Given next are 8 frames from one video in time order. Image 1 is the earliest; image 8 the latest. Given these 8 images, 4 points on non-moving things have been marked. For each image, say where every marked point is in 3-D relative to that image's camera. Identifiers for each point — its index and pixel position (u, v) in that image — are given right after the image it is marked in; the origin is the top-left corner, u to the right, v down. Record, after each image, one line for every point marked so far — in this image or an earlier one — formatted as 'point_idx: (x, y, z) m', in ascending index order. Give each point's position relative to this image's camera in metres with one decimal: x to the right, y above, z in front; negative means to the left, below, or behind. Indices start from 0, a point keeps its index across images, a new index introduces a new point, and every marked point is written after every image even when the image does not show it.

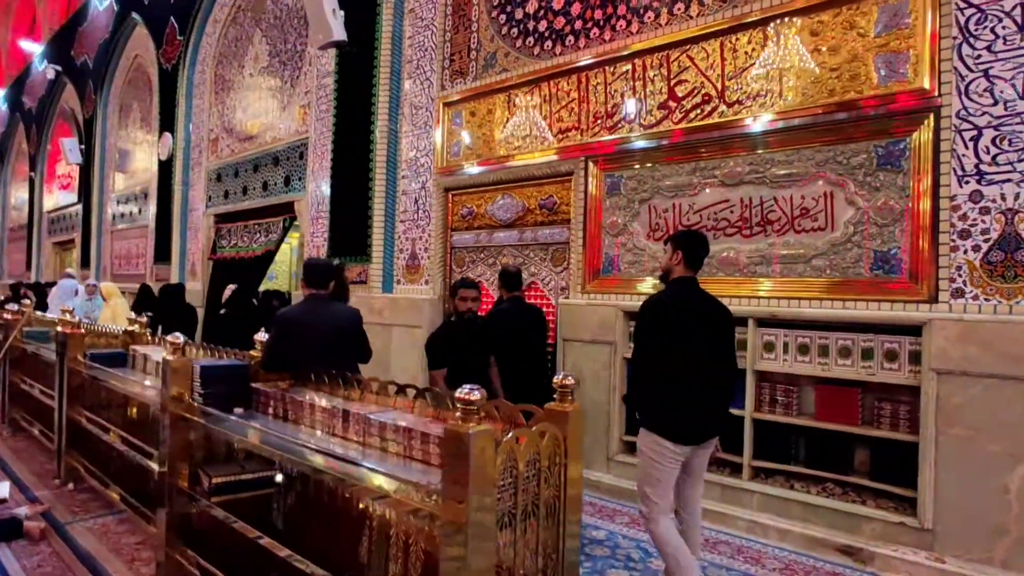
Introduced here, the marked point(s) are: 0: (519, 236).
0: (+0.1, +0.5, +5.3) m
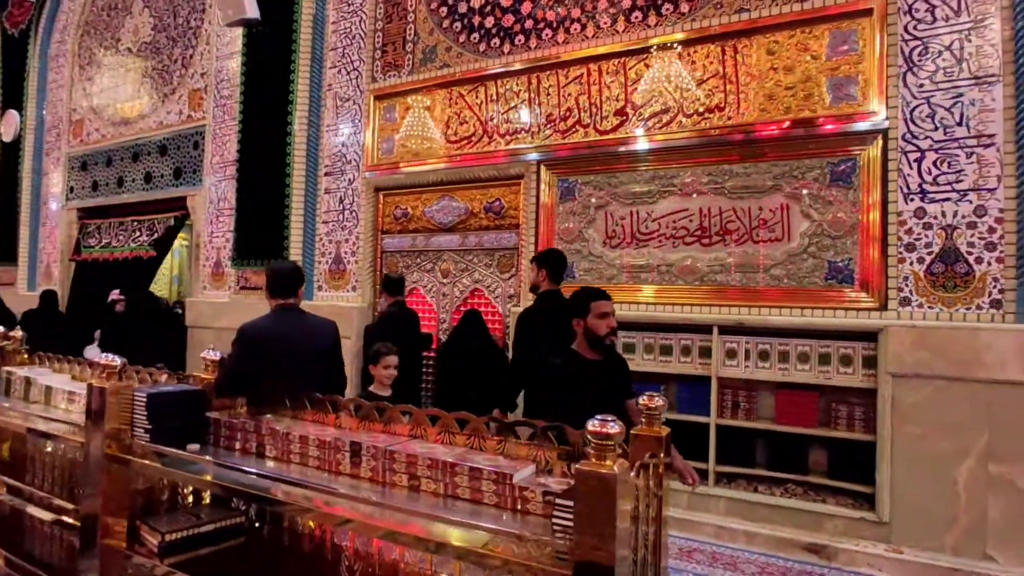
0: (-0.4, +0.4, +5.0) m
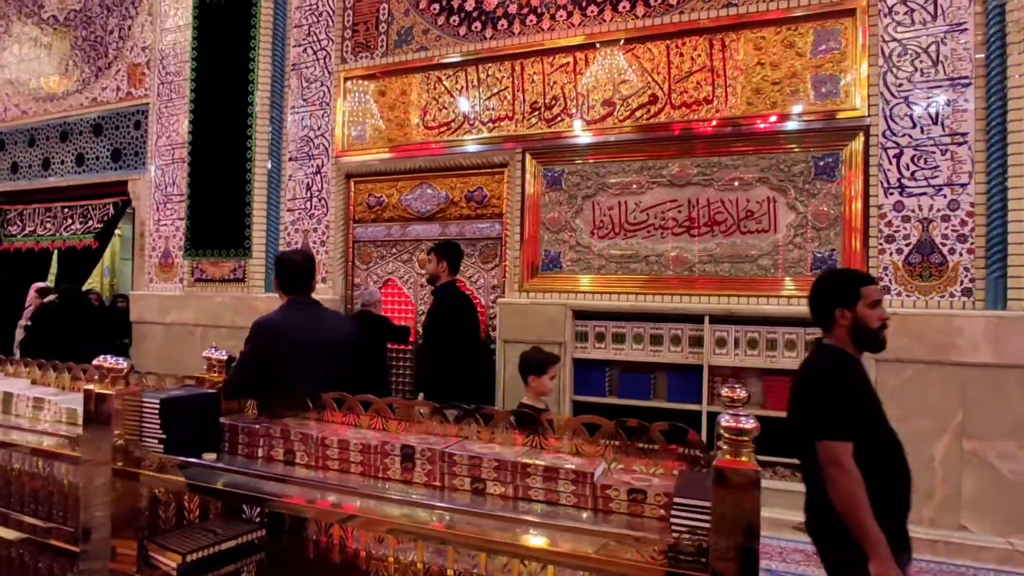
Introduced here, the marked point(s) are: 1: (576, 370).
0: (-0.6, +0.5, +4.8) m
1: (+0.5, -0.6, +4.4) m
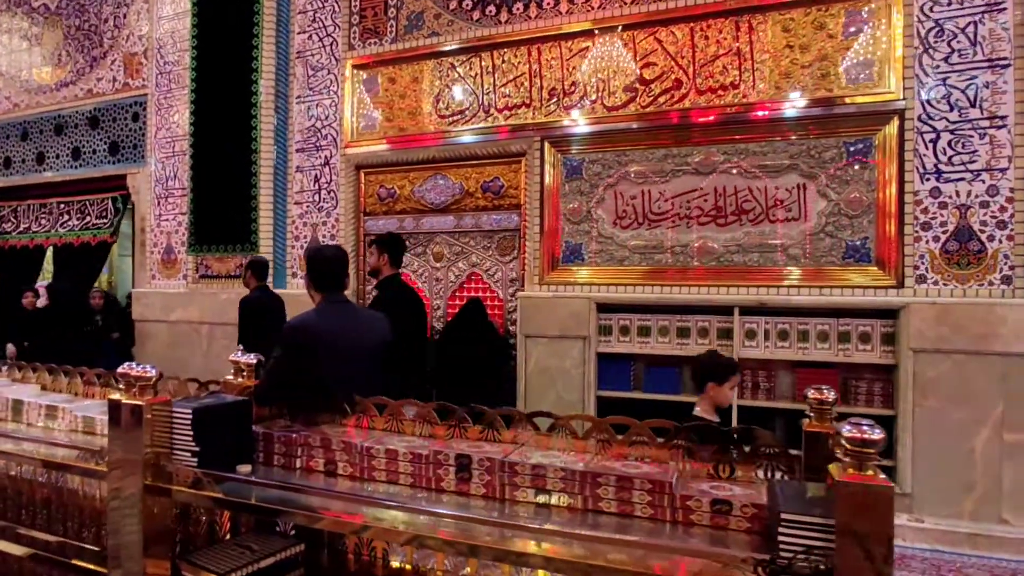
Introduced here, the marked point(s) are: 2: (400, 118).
0: (-0.4, +0.5, +4.7) m
1: (+0.6, -0.6, +4.3) m
2: (-0.9, +1.3, +4.7) m
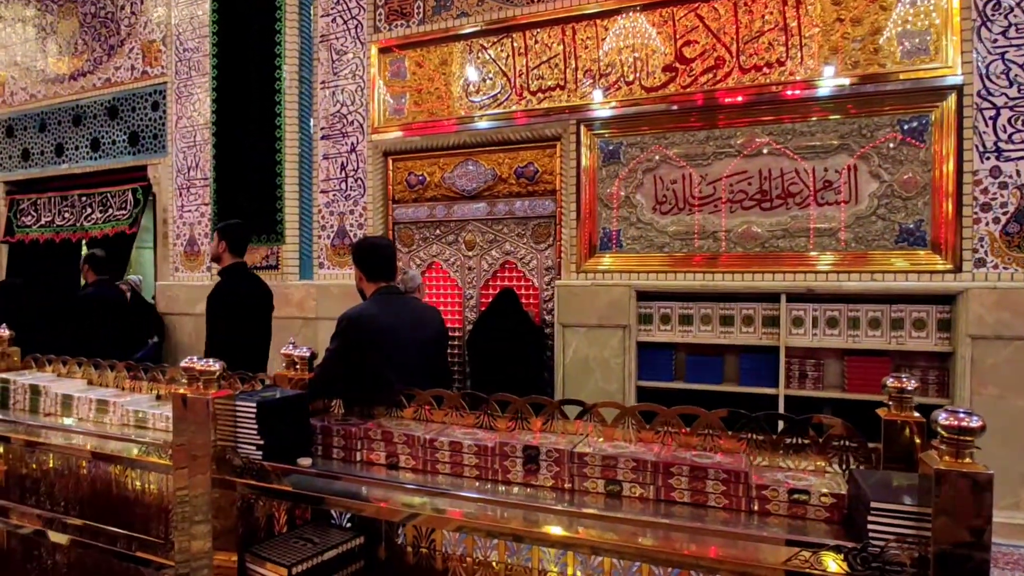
0: (-0.2, +0.6, +4.5) m
1: (+0.9, -0.5, +4.2) m
2: (-0.6, +1.4, +4.6) m
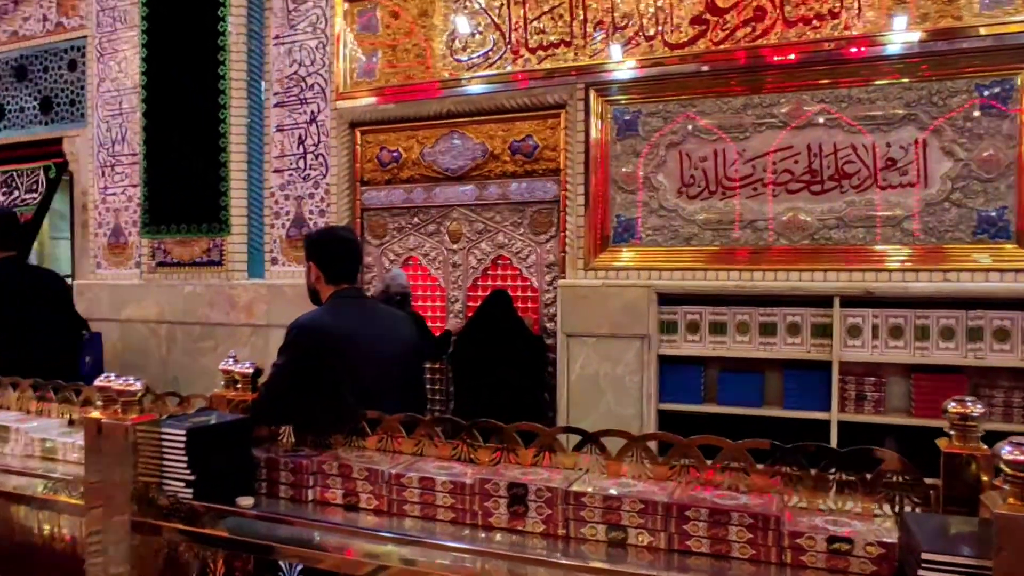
0: (-0.2, +0.6, +3.8) m
1: (+0.9, -0.5, +3.4) m
2: (-0.7, +1.4, +3.8) m
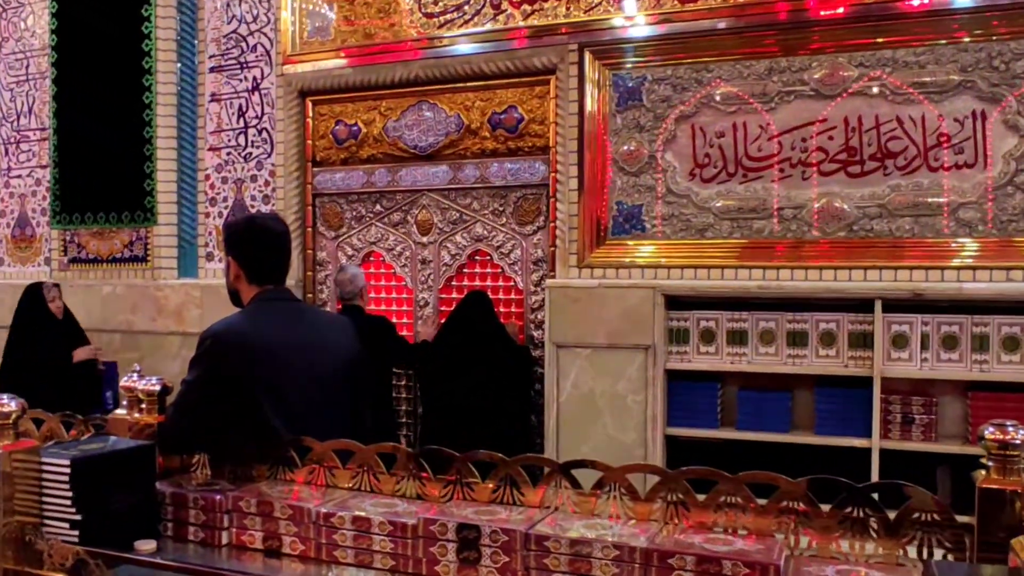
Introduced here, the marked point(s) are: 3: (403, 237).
0: (-0.3, +0.6, +3.2) m
1: (+0.8, -0.5, +2.9) m
2: (-0.8, +1.4, +3.2) m
3: (-0.6, +0.3, +3.3) m
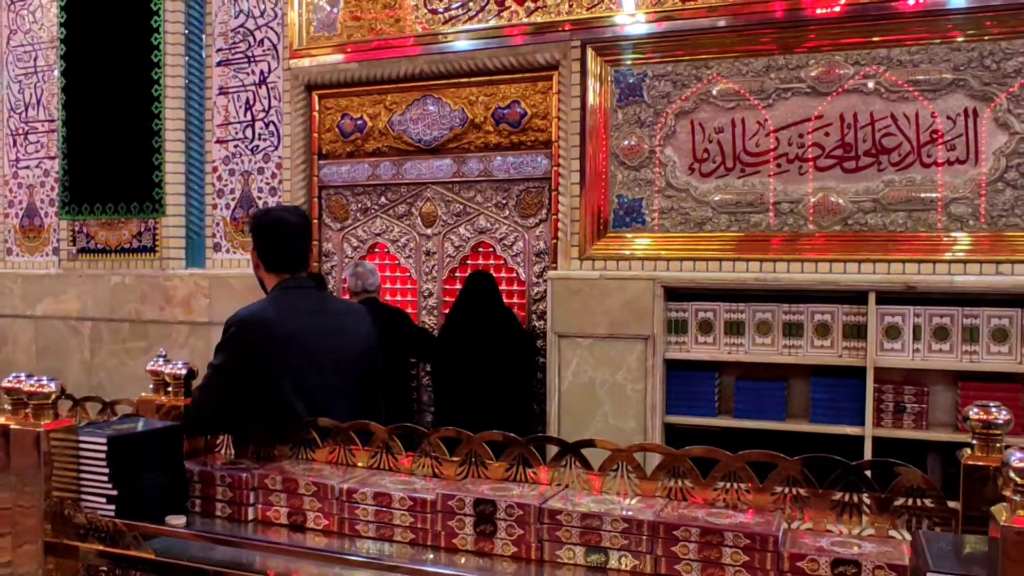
0: (-0.3, +0.6, +3.2) m
1: (+0.8, -0.4, +3.0) m
2: (-0.8, +1.5, +3.2) m
3: (-0.6, +0.3, +3.3) m
